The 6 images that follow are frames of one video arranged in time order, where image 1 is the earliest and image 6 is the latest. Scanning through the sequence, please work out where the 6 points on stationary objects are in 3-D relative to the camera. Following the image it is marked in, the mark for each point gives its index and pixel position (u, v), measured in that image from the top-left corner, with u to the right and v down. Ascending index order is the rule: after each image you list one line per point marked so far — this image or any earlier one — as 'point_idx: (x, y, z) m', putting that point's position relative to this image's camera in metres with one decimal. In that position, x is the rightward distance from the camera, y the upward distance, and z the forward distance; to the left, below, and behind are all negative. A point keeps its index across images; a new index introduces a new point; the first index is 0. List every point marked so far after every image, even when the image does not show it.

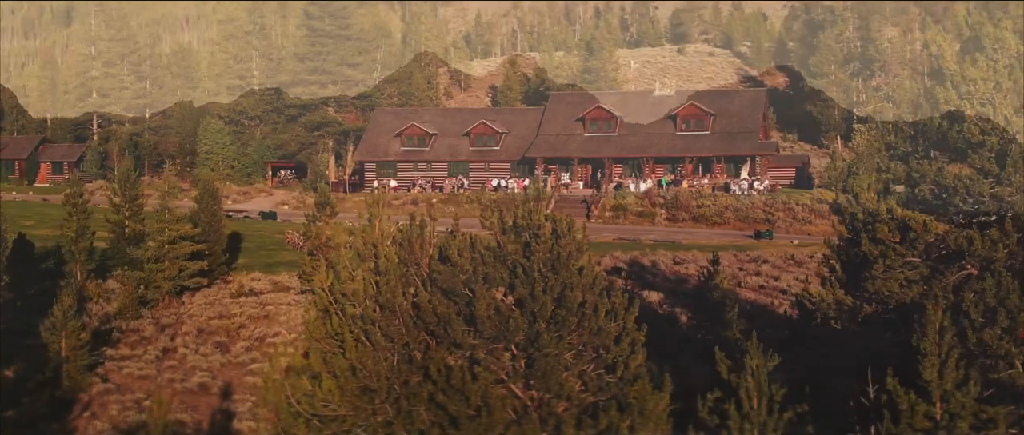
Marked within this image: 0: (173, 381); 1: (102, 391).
0: (-5.9, -2.9, +16.6) m
1: (-6.9, -3.0, +15.8) m
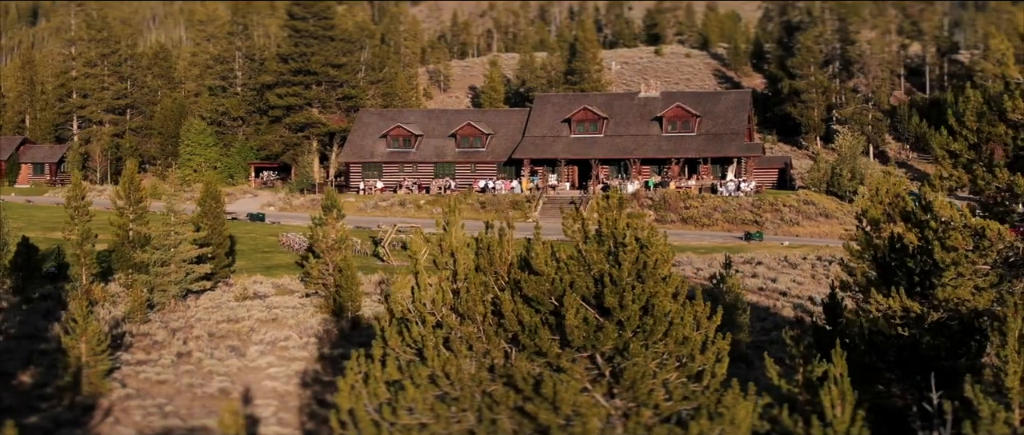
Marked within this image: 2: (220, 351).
0: (-5.6, -3.0, +16.5) m
1: (-6.5, -3.0, +15.7) m
2: (-5.9, -2.7, +18.6) m
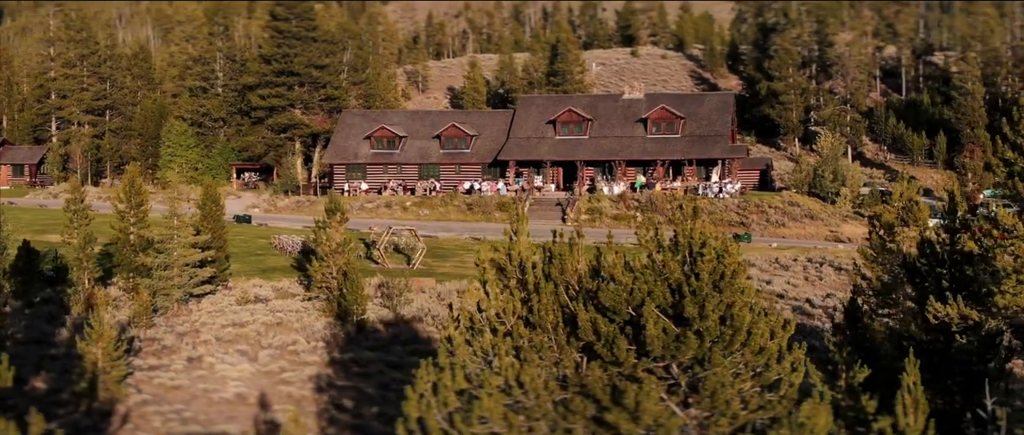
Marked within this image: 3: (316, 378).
0: (-5.3, -3.1, +16.4) m
1: (-6.3, -3.1, +15.6) m
2: (-5.6, -2.8, +18.6) m
3: (-3.6, -3.0, +17.4) m
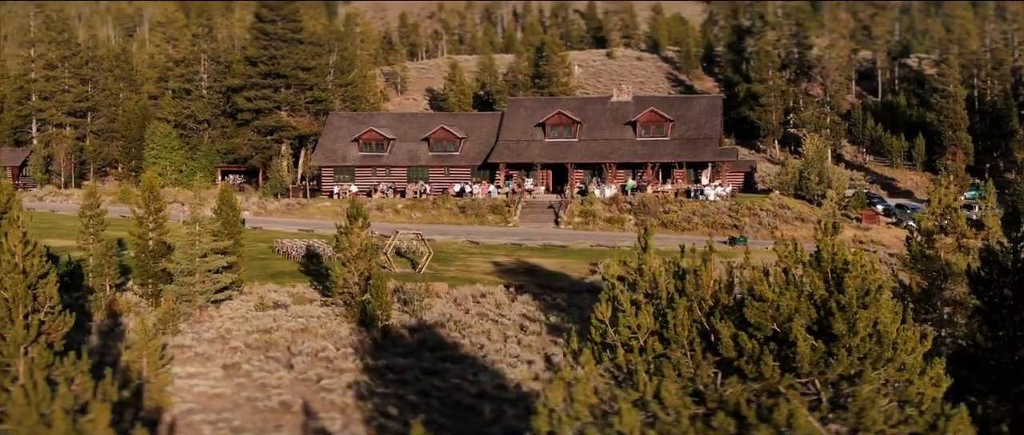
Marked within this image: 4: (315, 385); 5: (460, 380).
0: (-4.6, -3.2, +16.4) m
1: (-5.5, -3.2, +15.6) m
2: (-4.9, -2.9, +18.5) m
3: (-2.9, -3.1, +17.4) m
4: (-3.7, -3.1, +17.3) m
5: (-1.0, -3.2, +18.4) m
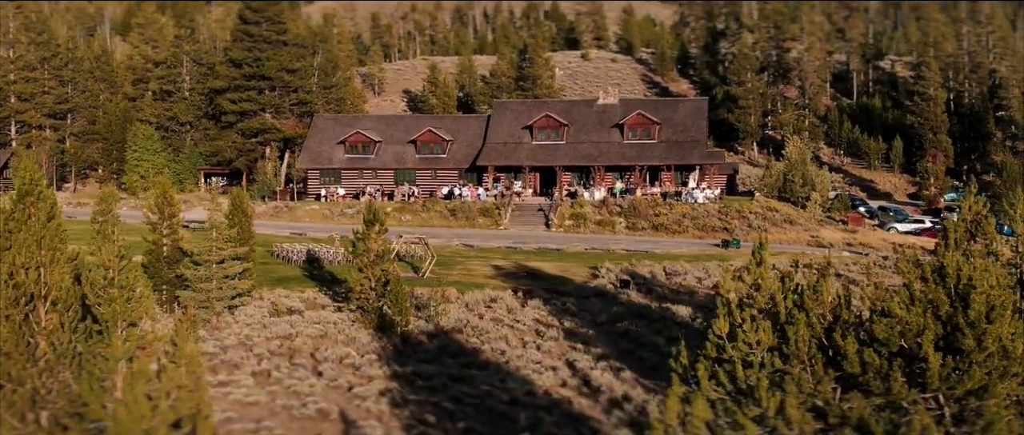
0: (-4.0, -3.3, +16.4) m
1: (-4.9, -3.4, +15.5) m
2: (-4.4, -3.1, +18.5) m
3: (-2.3, -3.3, +17.3) m
4: (-3.1, -3.3, +17.3) m
5: (-0.4, -3.3, +18.4) m
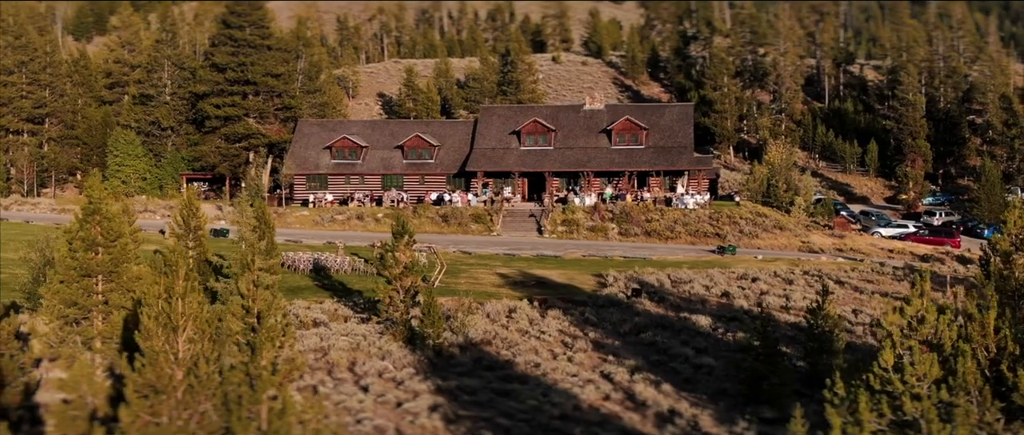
0: (-3.1, -3.6, +16.3) m
1: (-4.0, -3.6, +15.5) m
2: (-3.5, -3.4, +18.4) m
3: (-1.4, -3.5, +17.3) m
4: (-2.2, -3.5, +17.2) m
5: (+0.5, -3.6, +18.4) m
